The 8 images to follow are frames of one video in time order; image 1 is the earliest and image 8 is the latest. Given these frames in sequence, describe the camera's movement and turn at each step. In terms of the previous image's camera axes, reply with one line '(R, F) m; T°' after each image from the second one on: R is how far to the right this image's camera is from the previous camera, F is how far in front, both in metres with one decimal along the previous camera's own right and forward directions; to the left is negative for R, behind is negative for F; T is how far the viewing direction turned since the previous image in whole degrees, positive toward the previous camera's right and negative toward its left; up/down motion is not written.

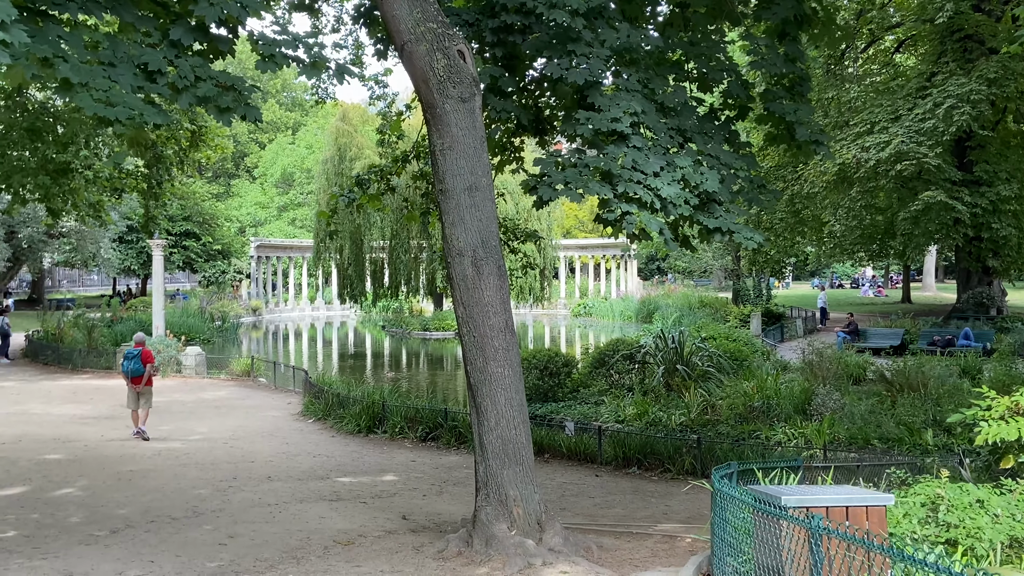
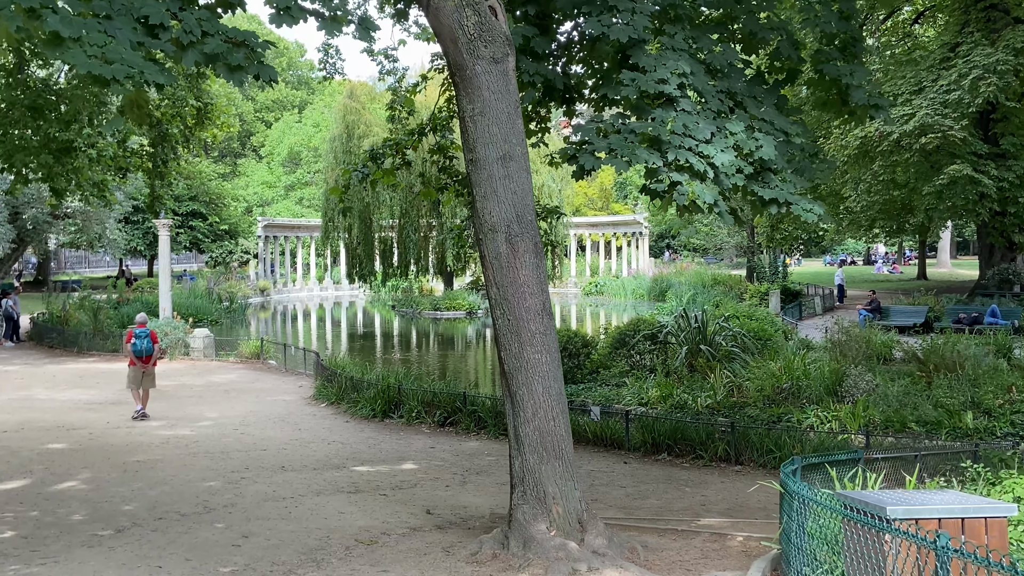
(-0.1, +0.4) m; 0°
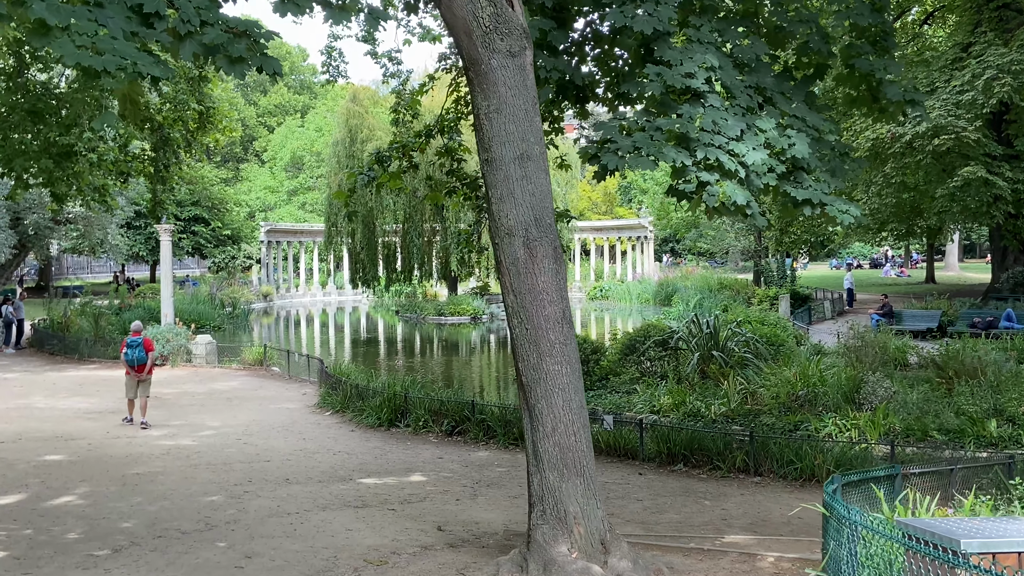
(-0.1, +0.3) m; 0°
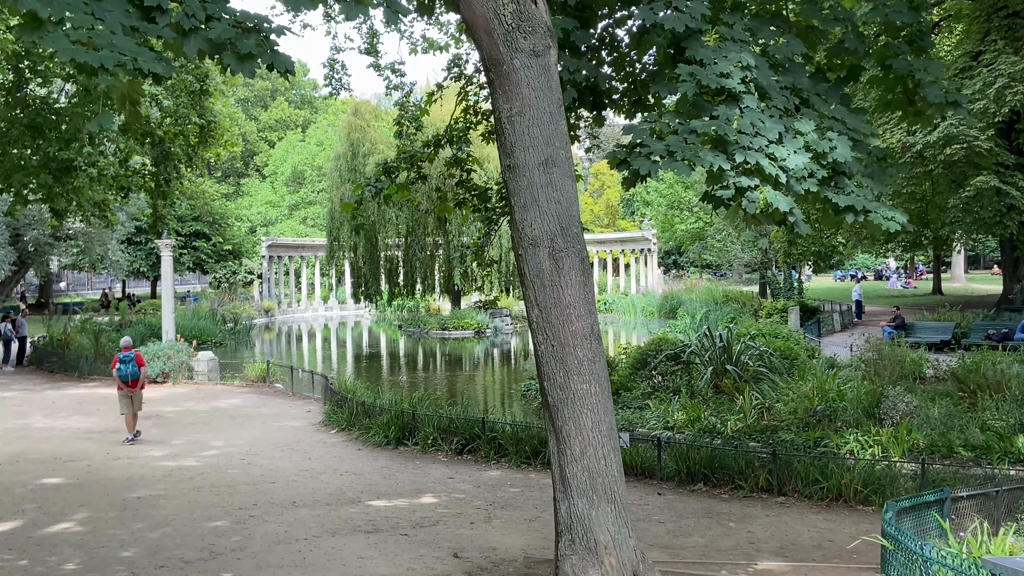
(-0.1, +0.3) m; 0°
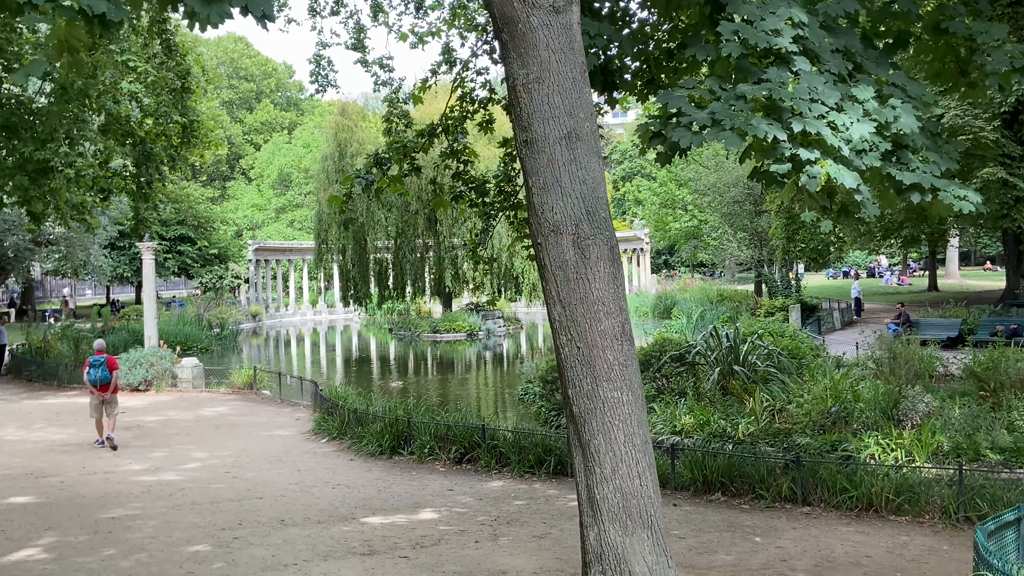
(-0.1, +0.6) m; +1°
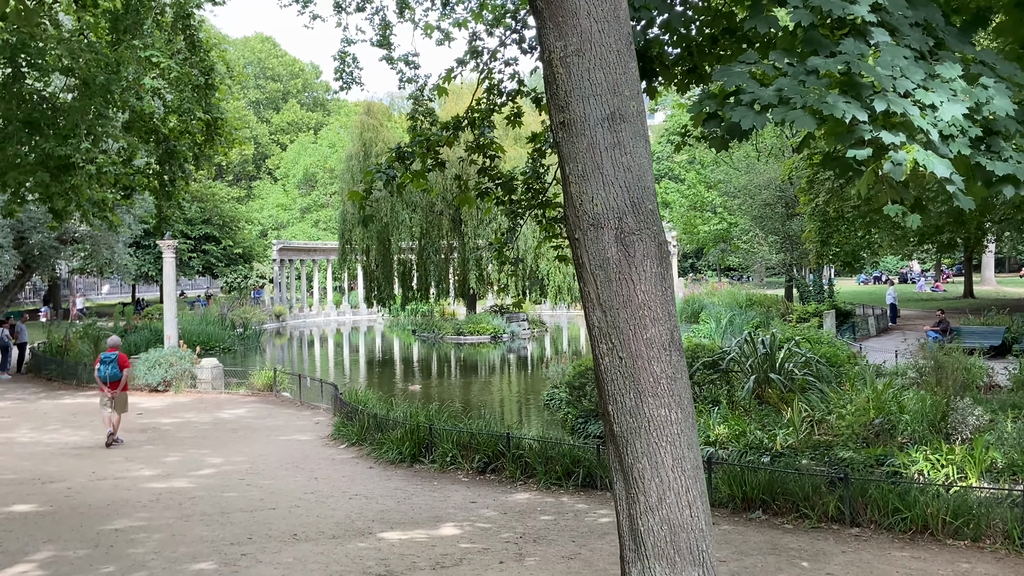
(0.0, +0.4) m; -1°
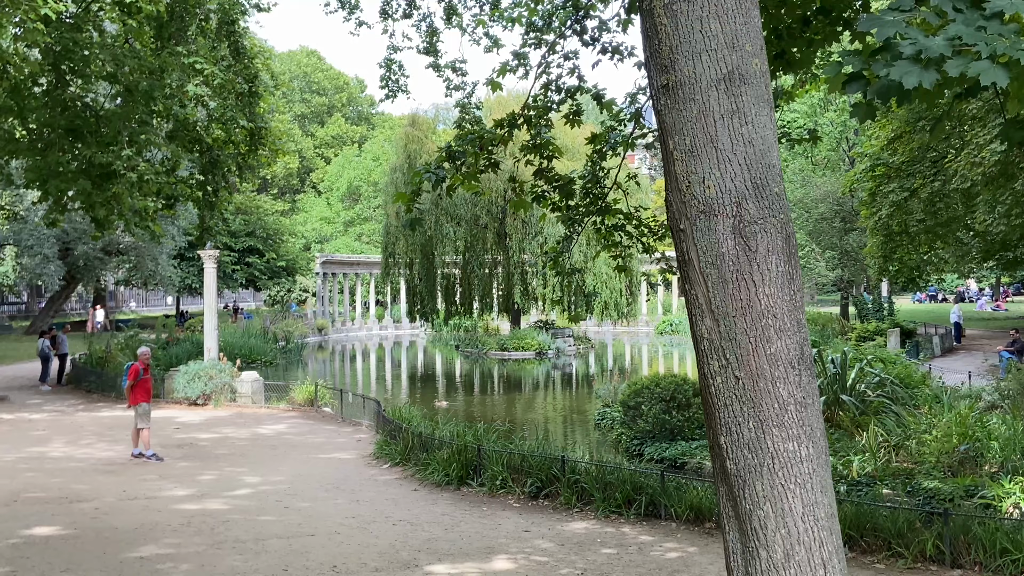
(-0.1, +0.6) m; -2°
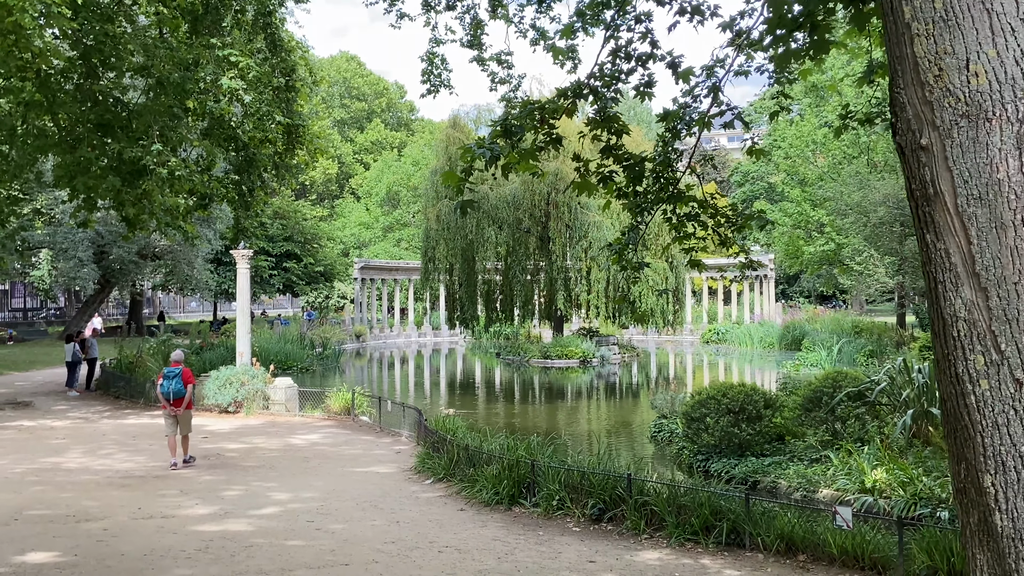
(-0.2, +0.9) m; -2°
